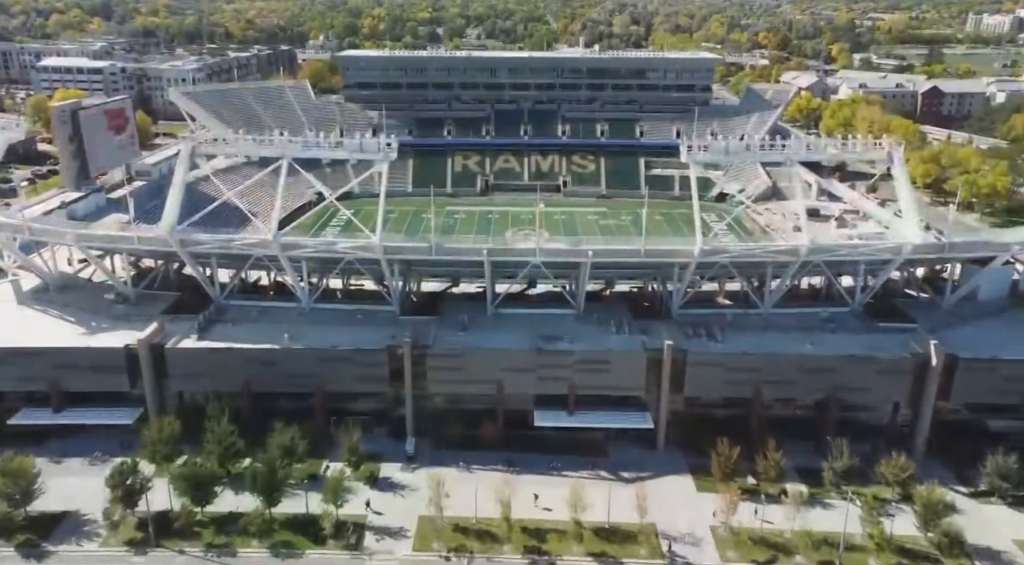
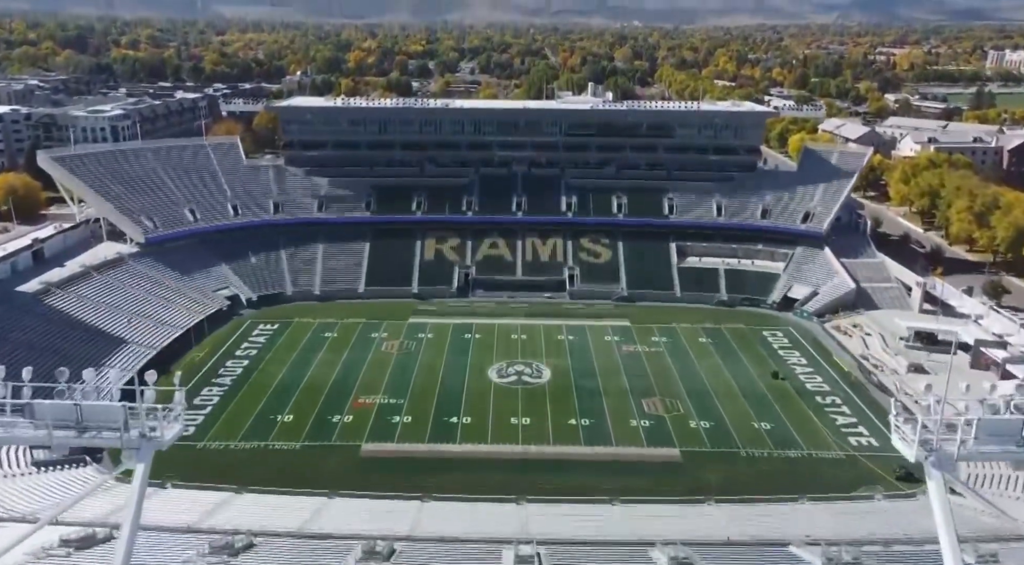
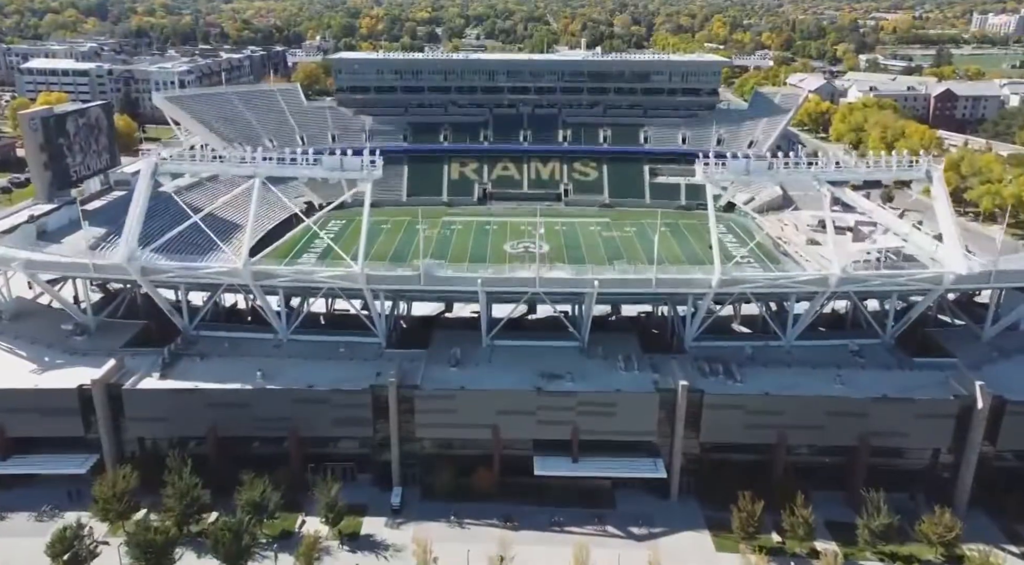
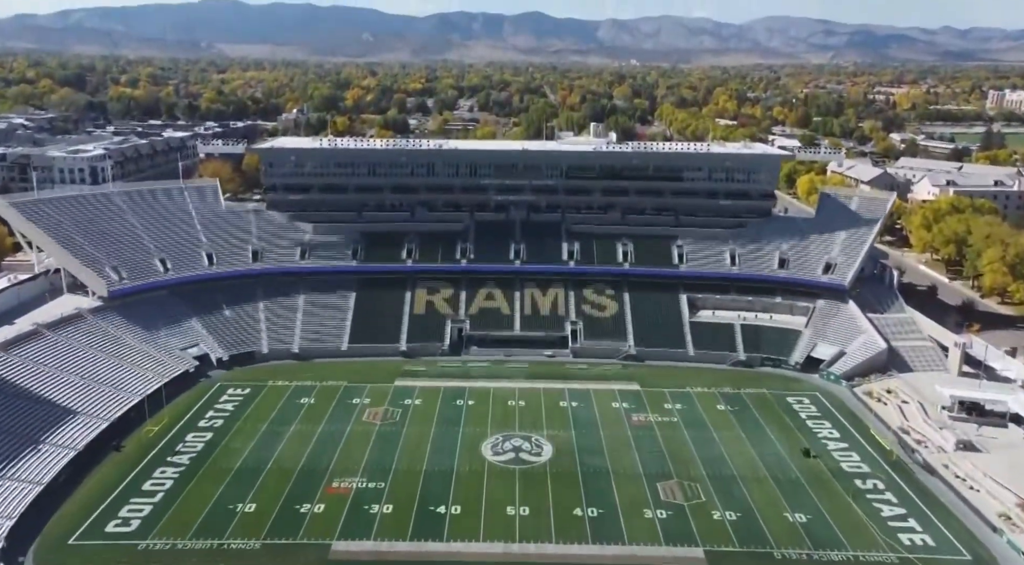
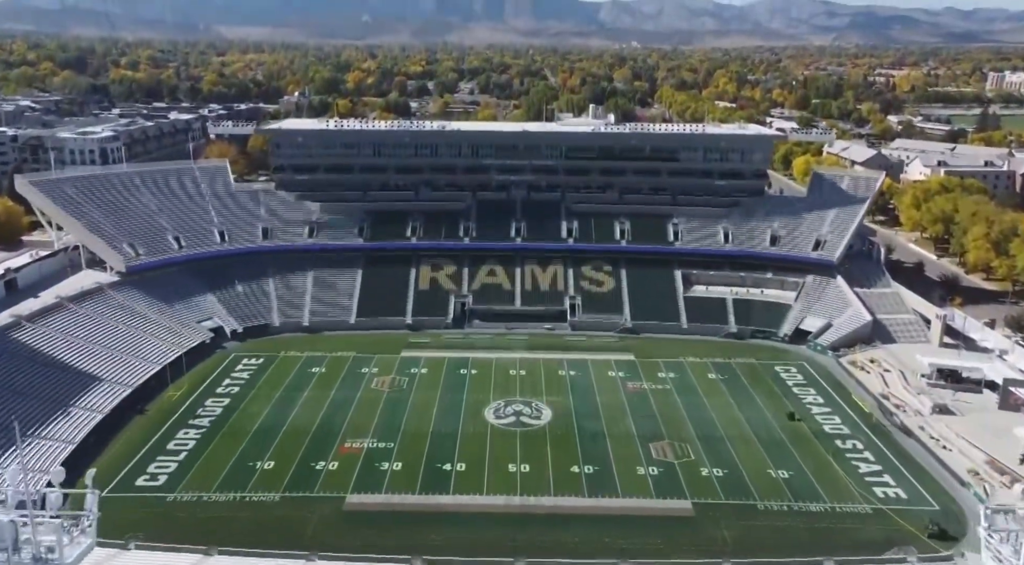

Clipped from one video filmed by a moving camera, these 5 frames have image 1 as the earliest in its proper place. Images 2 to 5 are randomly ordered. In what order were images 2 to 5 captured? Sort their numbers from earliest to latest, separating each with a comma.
3, 2, 5, 4
